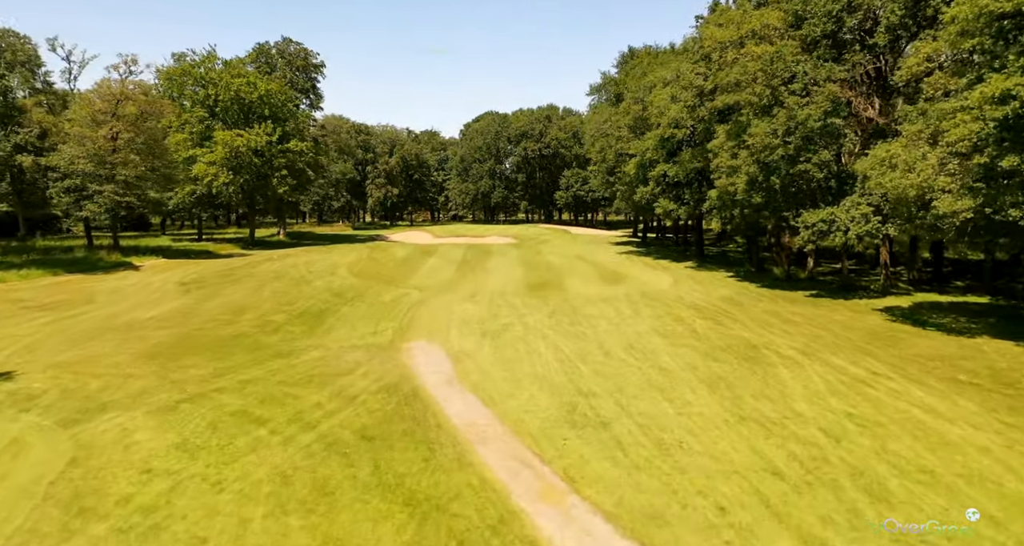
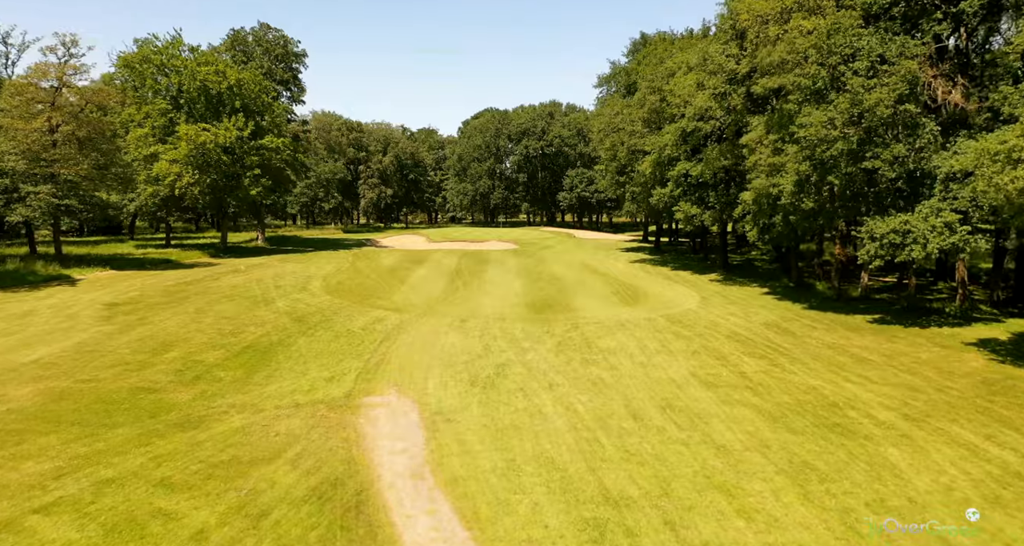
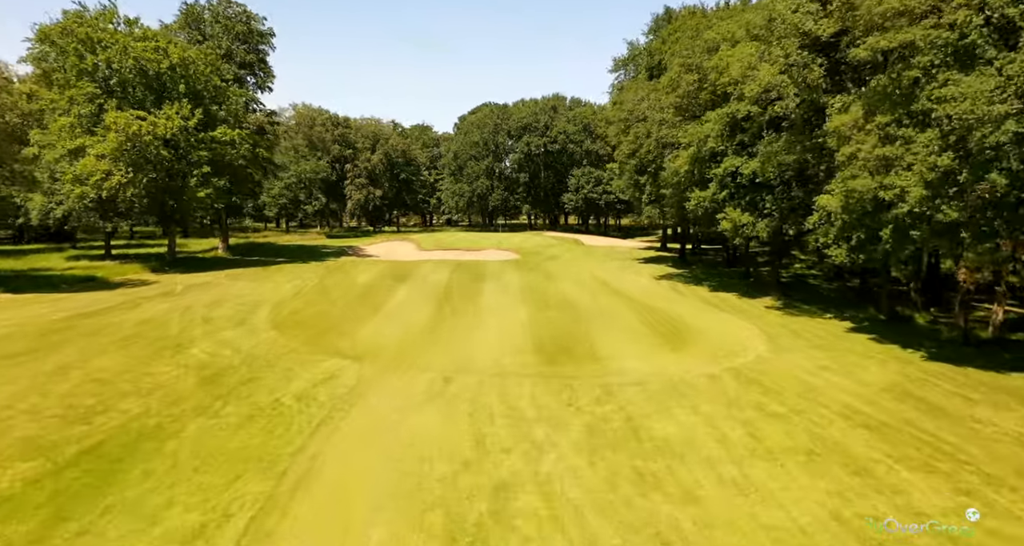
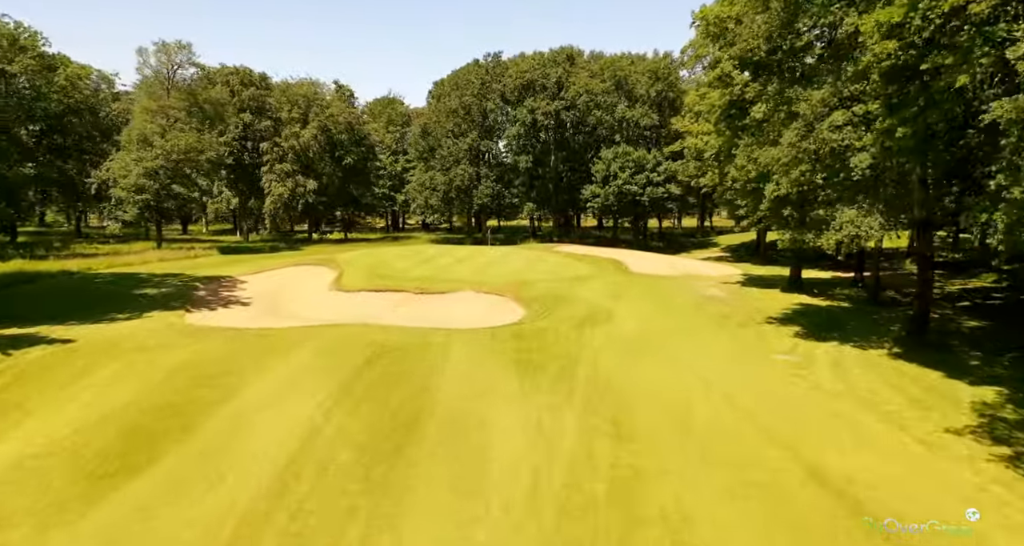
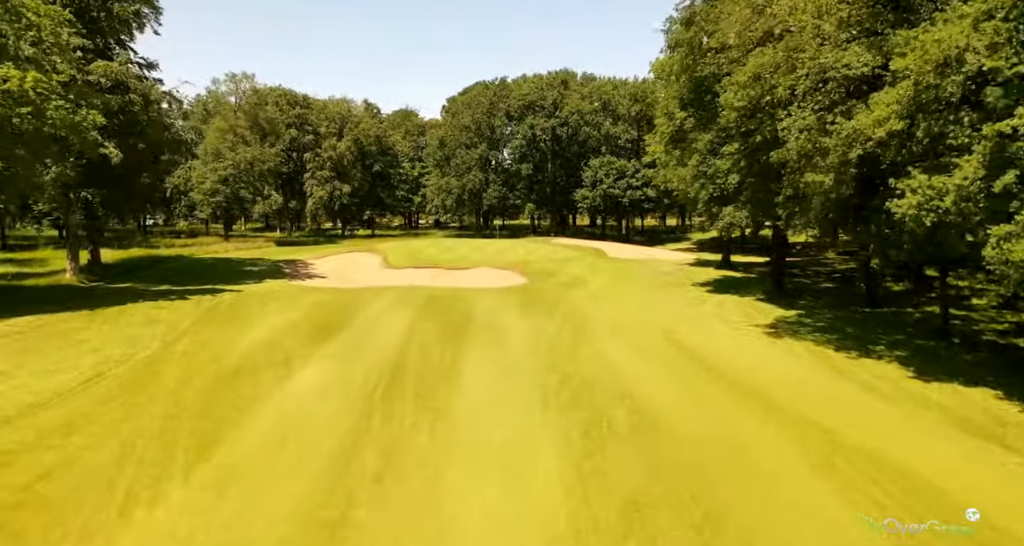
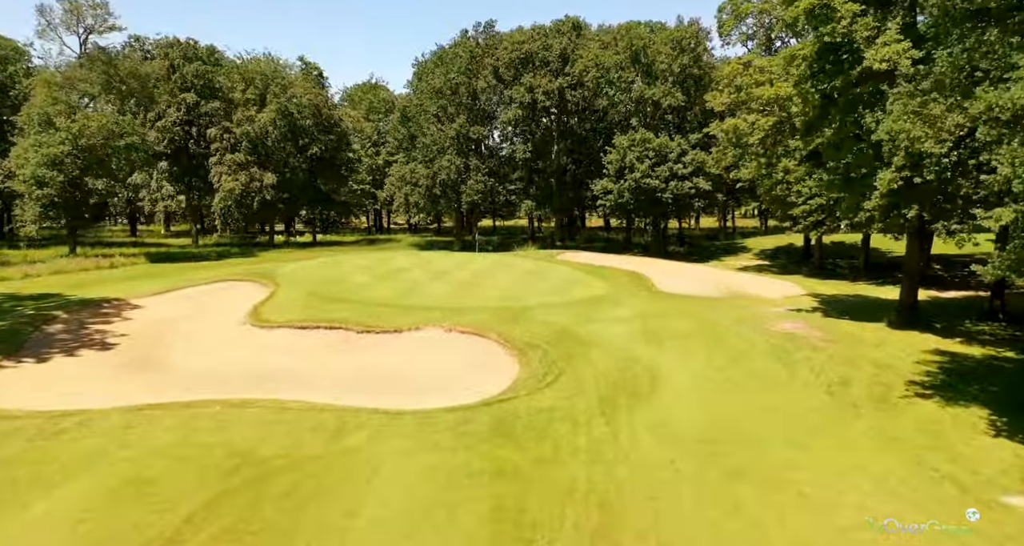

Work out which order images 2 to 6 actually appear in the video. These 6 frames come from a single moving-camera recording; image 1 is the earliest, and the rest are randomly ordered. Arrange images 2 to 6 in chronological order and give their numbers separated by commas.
2, 3, 5, 4, 6
